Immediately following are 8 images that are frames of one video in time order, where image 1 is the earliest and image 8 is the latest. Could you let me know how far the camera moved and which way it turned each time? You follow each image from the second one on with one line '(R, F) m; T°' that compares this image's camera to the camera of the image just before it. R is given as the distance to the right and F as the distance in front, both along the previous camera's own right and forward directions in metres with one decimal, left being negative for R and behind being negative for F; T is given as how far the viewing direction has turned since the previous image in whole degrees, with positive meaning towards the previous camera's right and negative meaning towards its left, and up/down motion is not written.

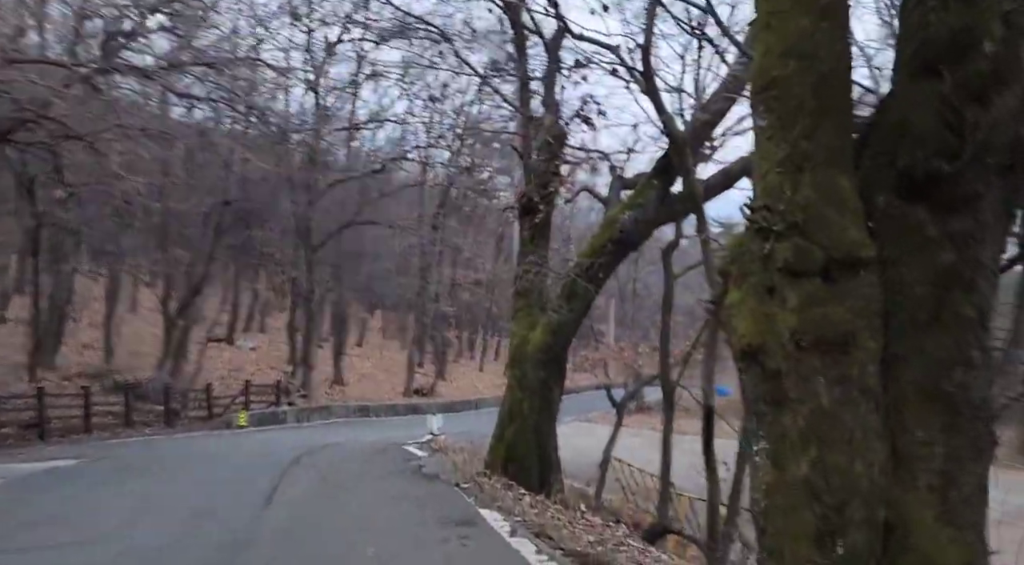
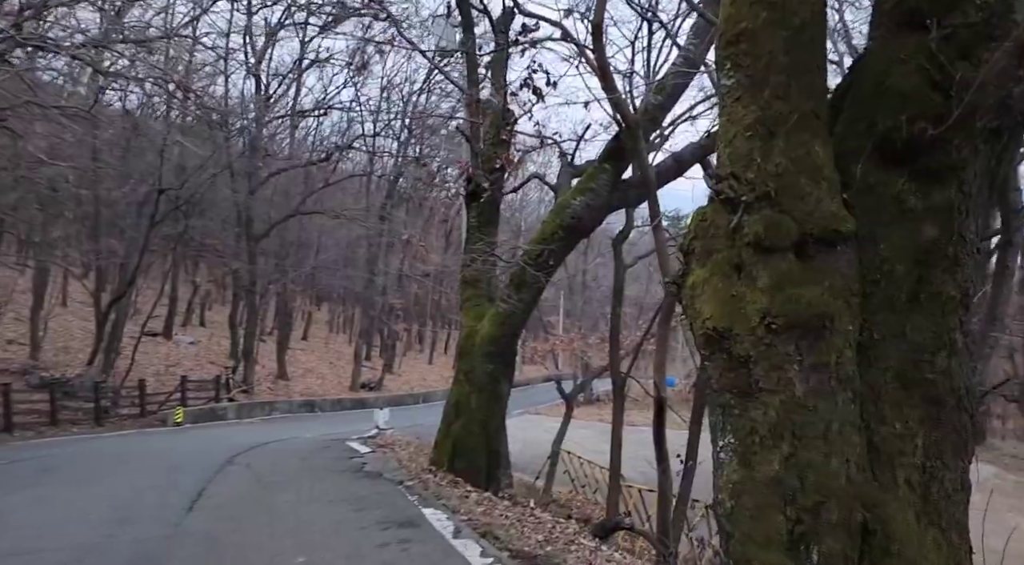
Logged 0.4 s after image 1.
(0.0, +0.3) m; +4°
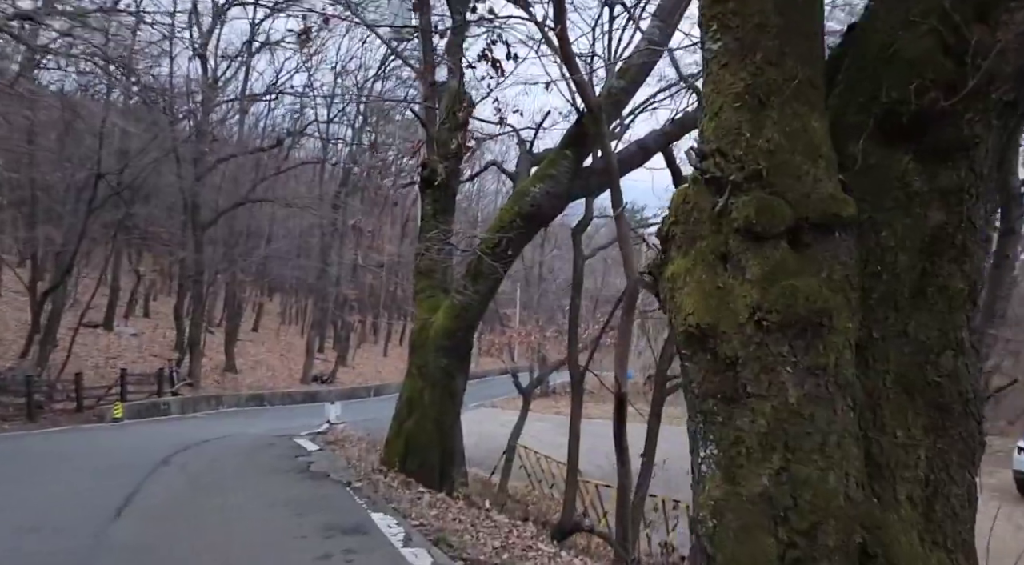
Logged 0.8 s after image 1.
(0.0, +0.3) m; +3°
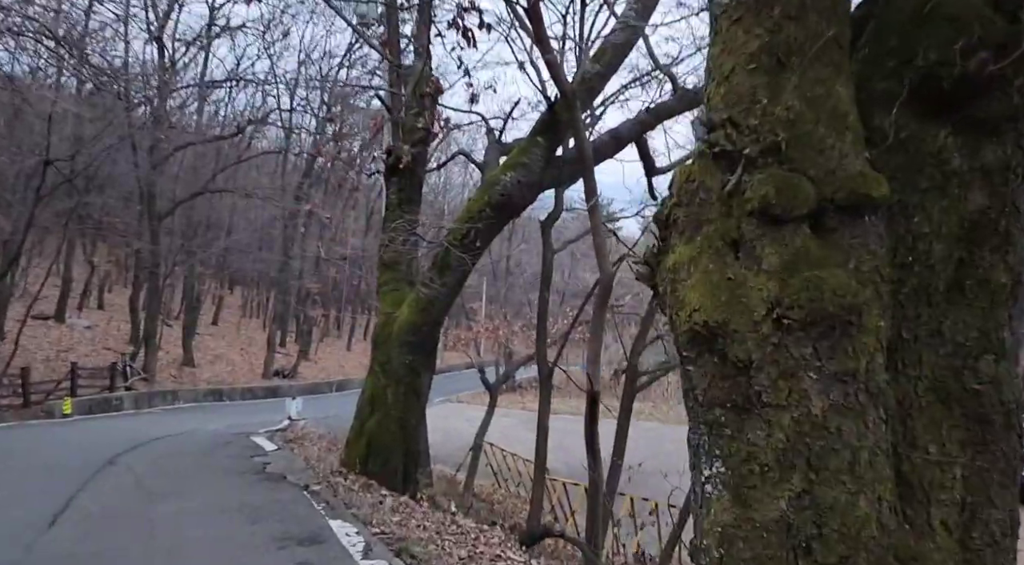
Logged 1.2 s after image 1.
(0.0, +0.3) m; +3°
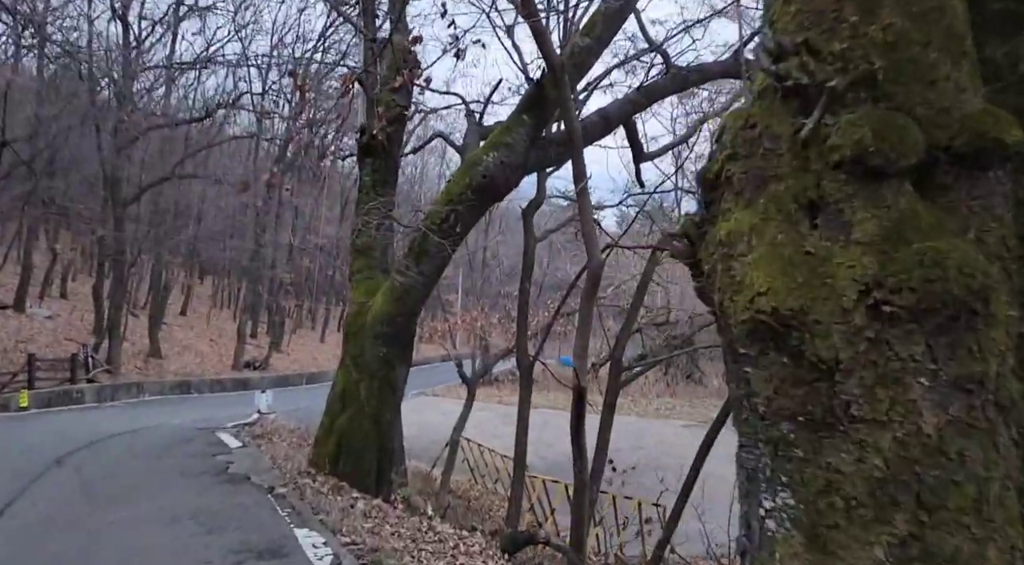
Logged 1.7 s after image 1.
(-0.1, +0.5) m; +2°
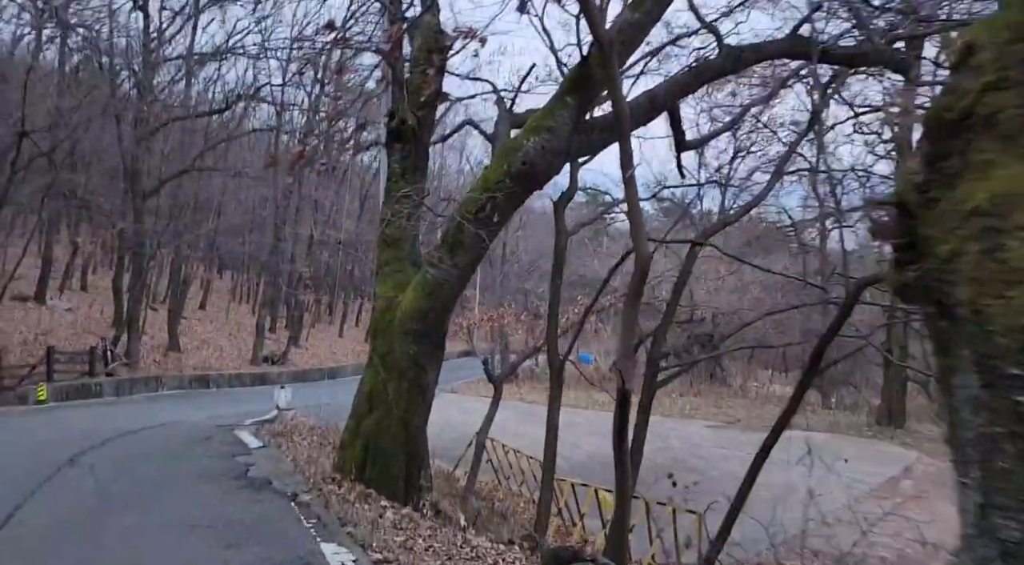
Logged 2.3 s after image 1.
(-0.2, +0.5) m; -1°
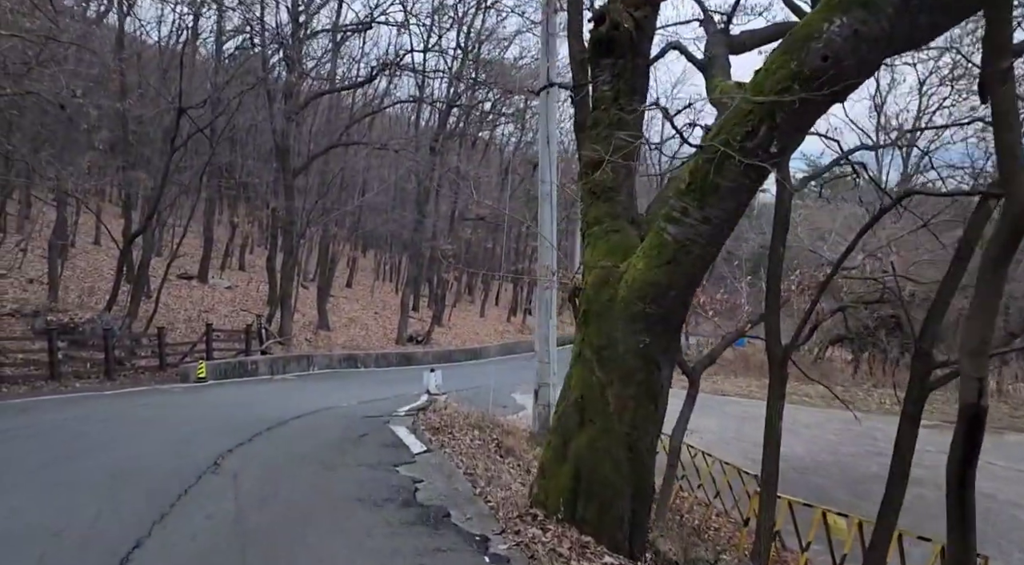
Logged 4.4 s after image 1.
(-0.9, +1.9) m; -10°
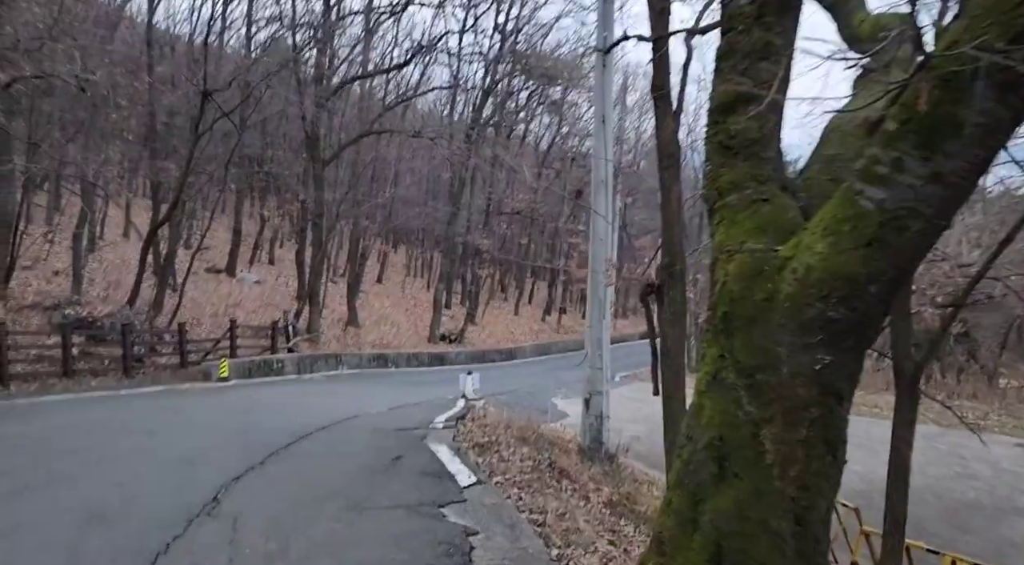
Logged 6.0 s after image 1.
(-0.4, +1.5) m; -2°
